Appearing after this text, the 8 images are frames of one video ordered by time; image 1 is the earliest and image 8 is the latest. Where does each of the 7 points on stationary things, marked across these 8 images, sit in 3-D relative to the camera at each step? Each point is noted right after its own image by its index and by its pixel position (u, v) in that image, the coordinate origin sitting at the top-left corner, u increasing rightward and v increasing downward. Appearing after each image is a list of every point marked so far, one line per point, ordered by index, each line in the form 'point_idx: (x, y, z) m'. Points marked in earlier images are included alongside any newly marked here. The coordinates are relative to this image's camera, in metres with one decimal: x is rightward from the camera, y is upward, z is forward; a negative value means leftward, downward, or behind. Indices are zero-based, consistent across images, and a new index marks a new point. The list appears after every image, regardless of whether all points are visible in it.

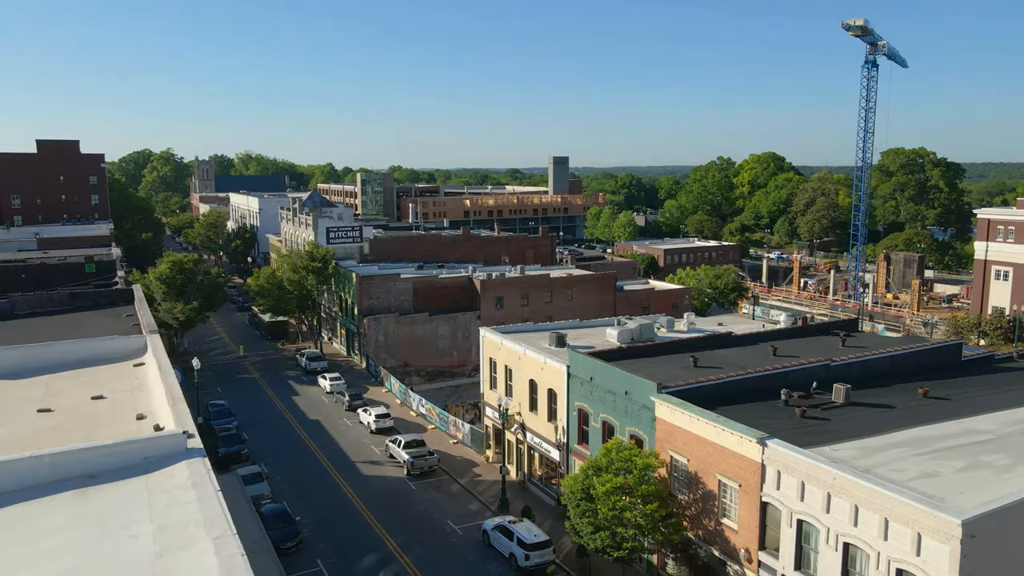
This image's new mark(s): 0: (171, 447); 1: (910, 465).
0: (-6.6, -3.1, +14.4) m
1: (+10.7, -4.8, +19.9) m
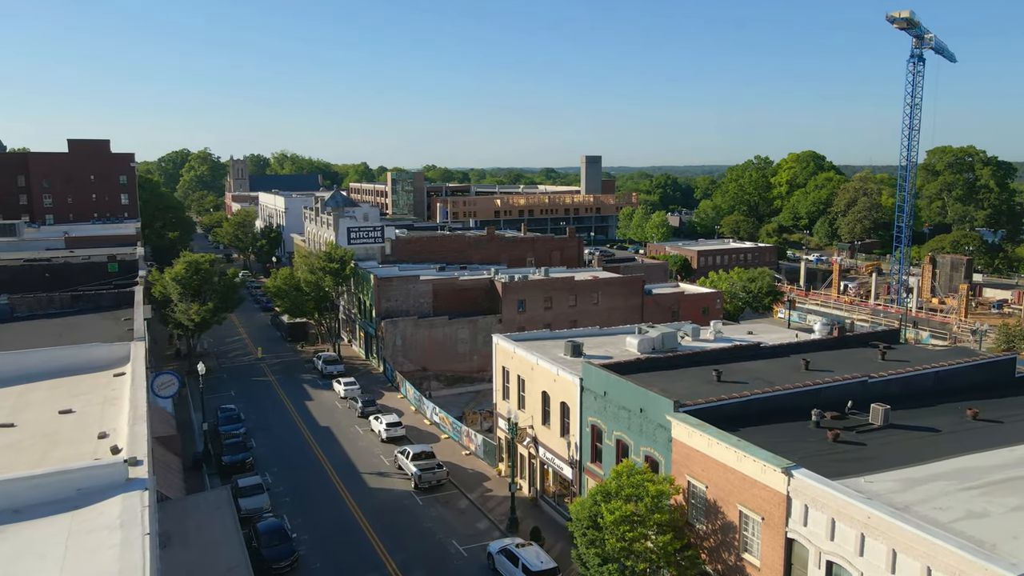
0: (-7.0, -3.3, +12.9) m
1: (+10.5, -5.1, +17.6) m
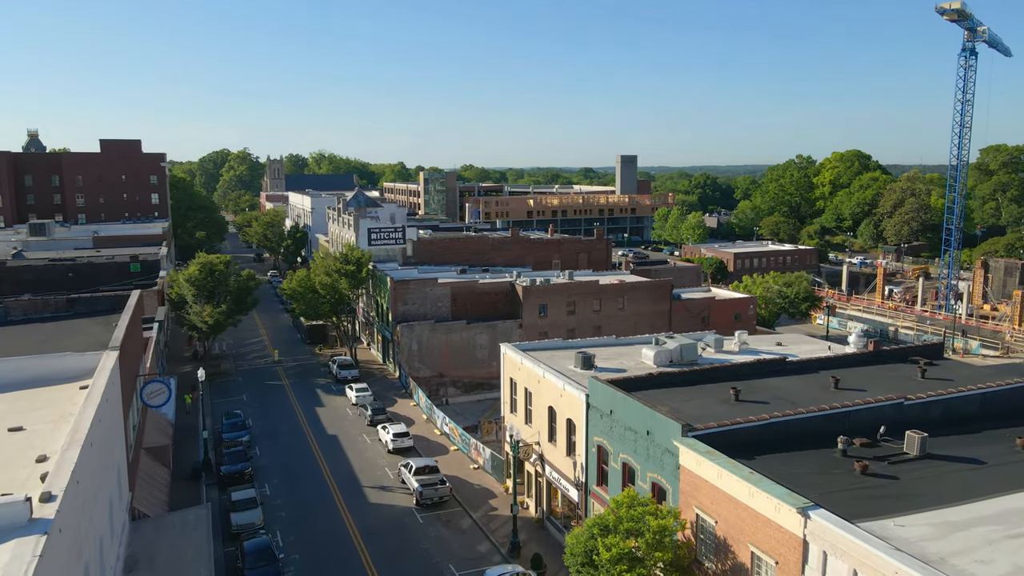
0: (-7.7, -3.5, +11.4) m
1: (+10.0, -5.5, +15.2) m
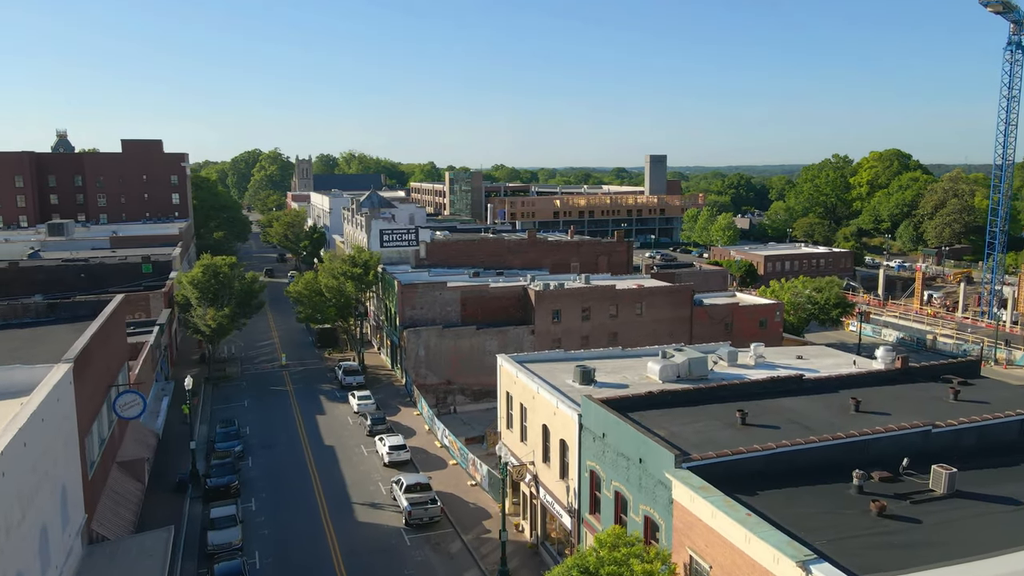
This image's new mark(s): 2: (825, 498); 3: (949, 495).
0: (-8.8, -3.8, +9.9) m
1: (+9.1, -5.9, +12.8) m
2: (+7.6, -5.1, +18.0) m
3: (+10.8, -5.1, +18.4) m
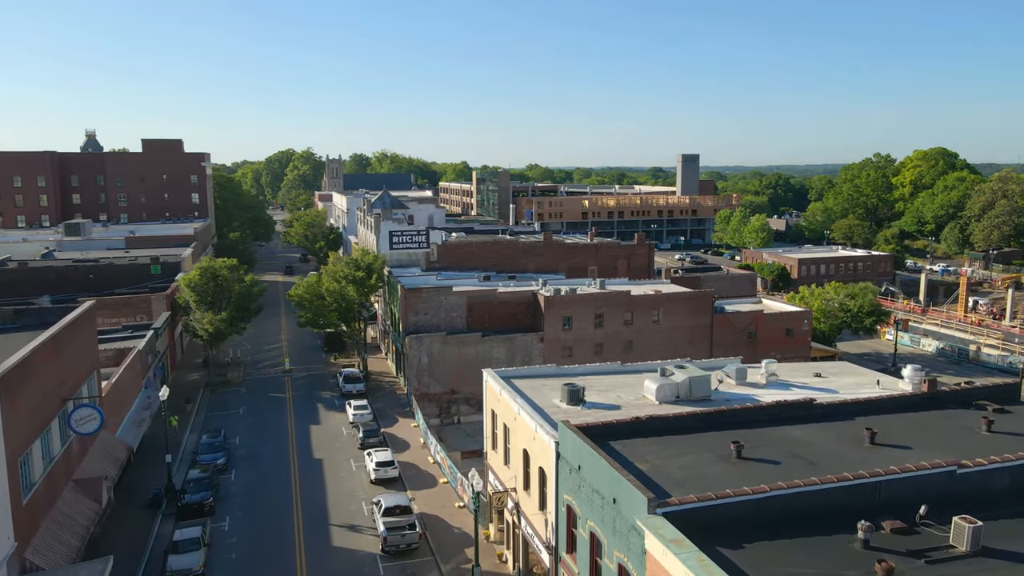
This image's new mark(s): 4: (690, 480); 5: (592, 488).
0: (-10.3, -4.1, +8.1) m
1: (+7.7, -6.3, +10.1) m
2: (+6.5, -5.5, +15.4) m
3: (+9.7, -5.6, +15.6) m
4: (+4.4, -4.7, +18.2) m
5: (+2.0, -5.1, +18.9) m
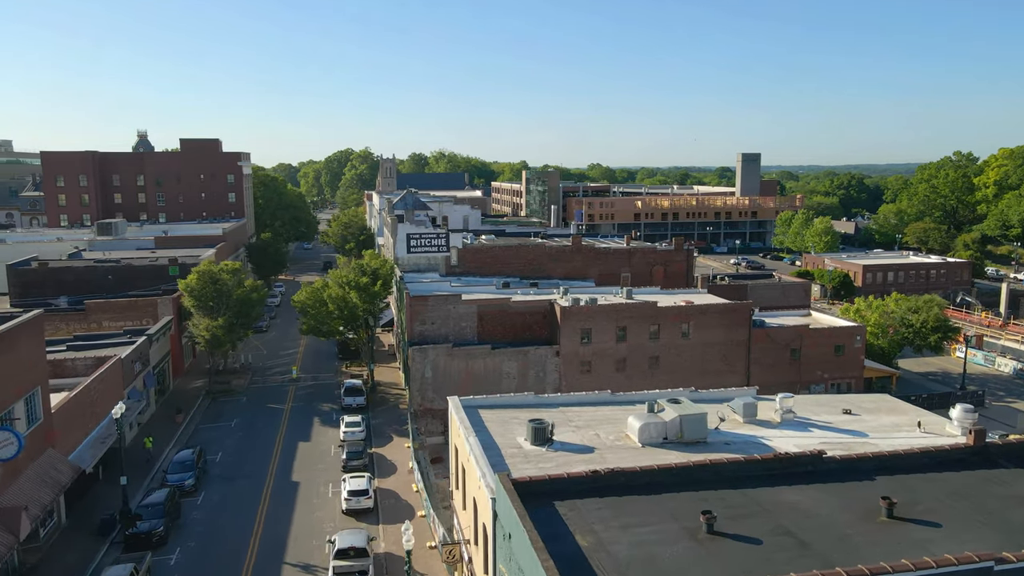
0: (-13.1, -4.5, +5.5) m
1: (+5.0, -7.0, +6.0) m
2: (+4.2, -6.2, +11.3) m
3: (+7.5, -6.3, +11.3) m
4: (+2.4, -5.3, +14.3) m
5: (+0.1, -5.7, +15.2) m
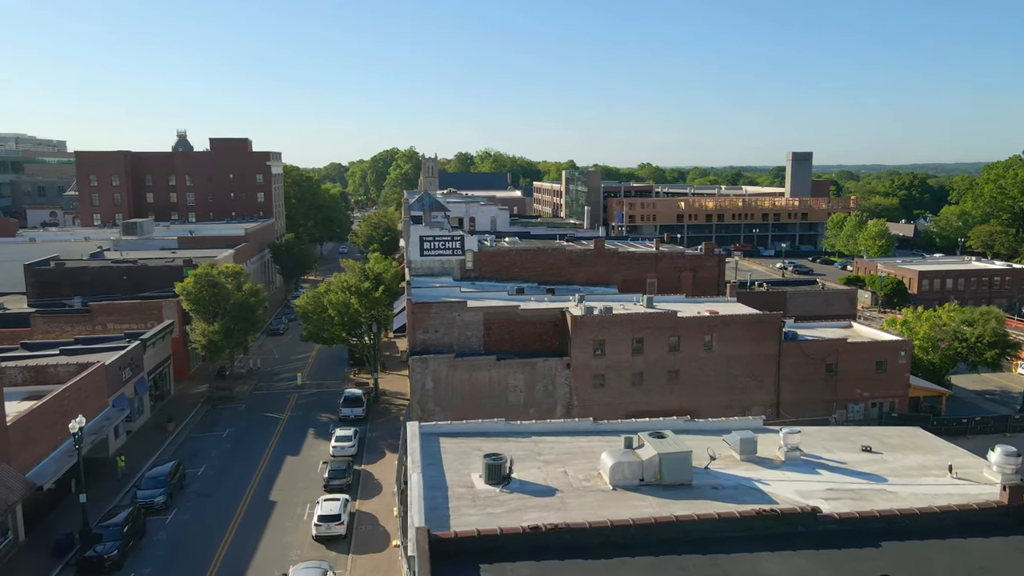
0: (-15.4, -4.8, +3.8) m
1: (+2.6, -7.4, +3.0) m
2: (+2.2, -6.7, +8.4) m
3: (+5.4, -6.8, +8.1) m
4: (+0.6, -5.8, +11.5) m
5: (-1.6, -6.1, +12.5) m
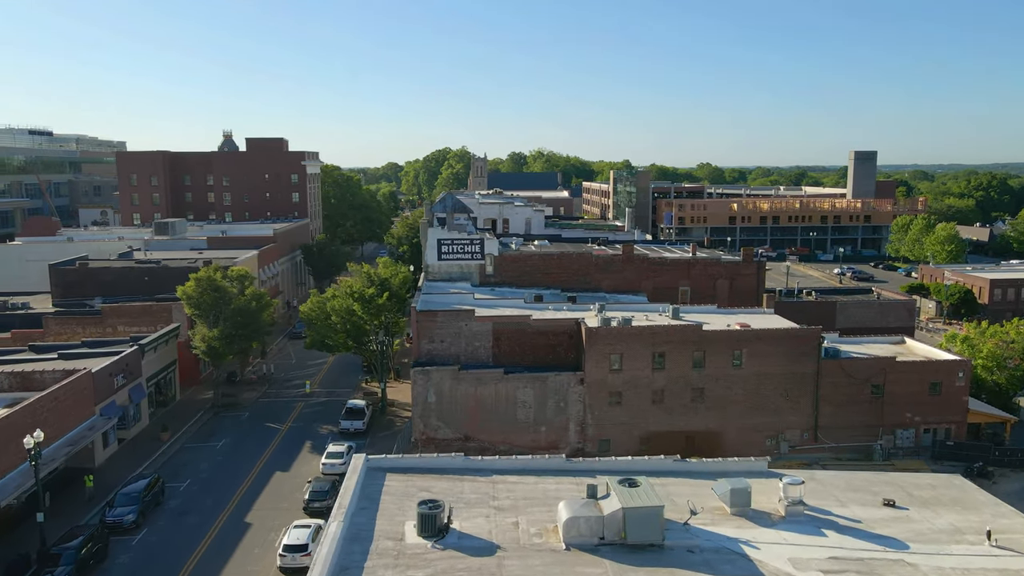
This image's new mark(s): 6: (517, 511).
0: (-17.9, -5.1, +2.4) m
1: (-0.1, -7.9, +0.2) m
2: (0.0, -7.1, +5.5) m
3: (+3.2, -7.3, +5.0) m
4: (-1.4, -6.2, +8.8) m
5: (-3.5, -6.5, +10.0) m
6: (+0.1, -5.2, +17.5) m
